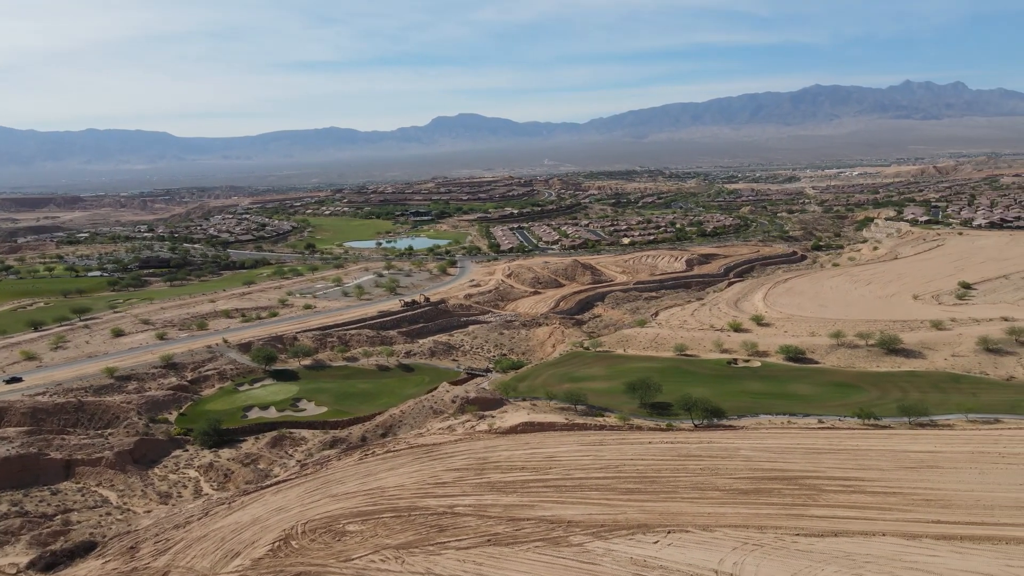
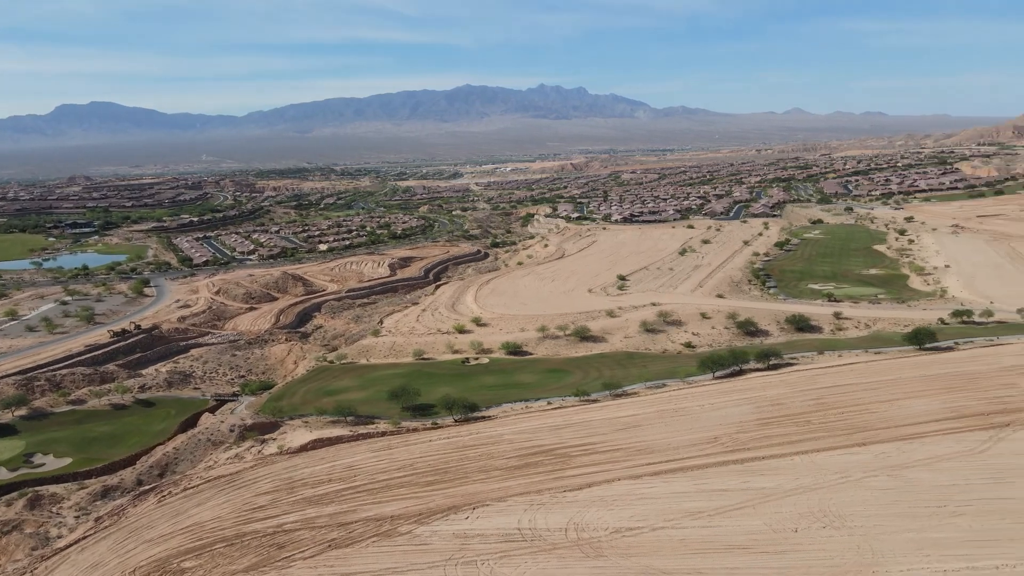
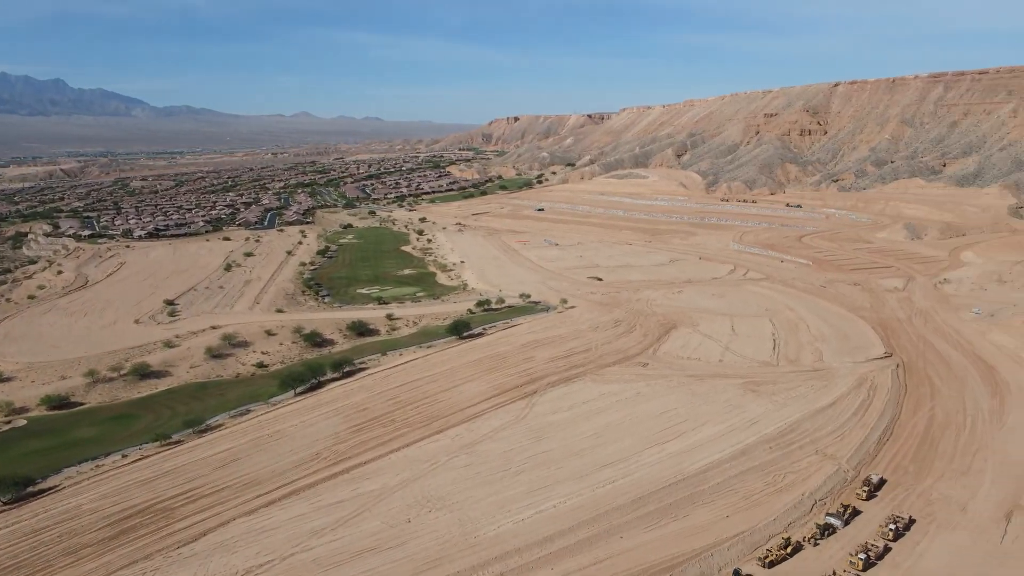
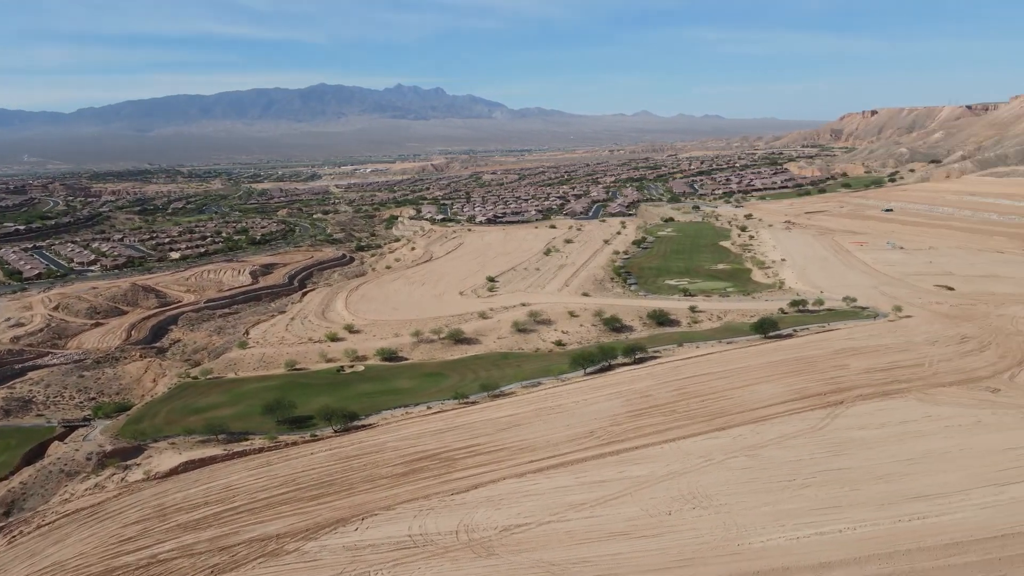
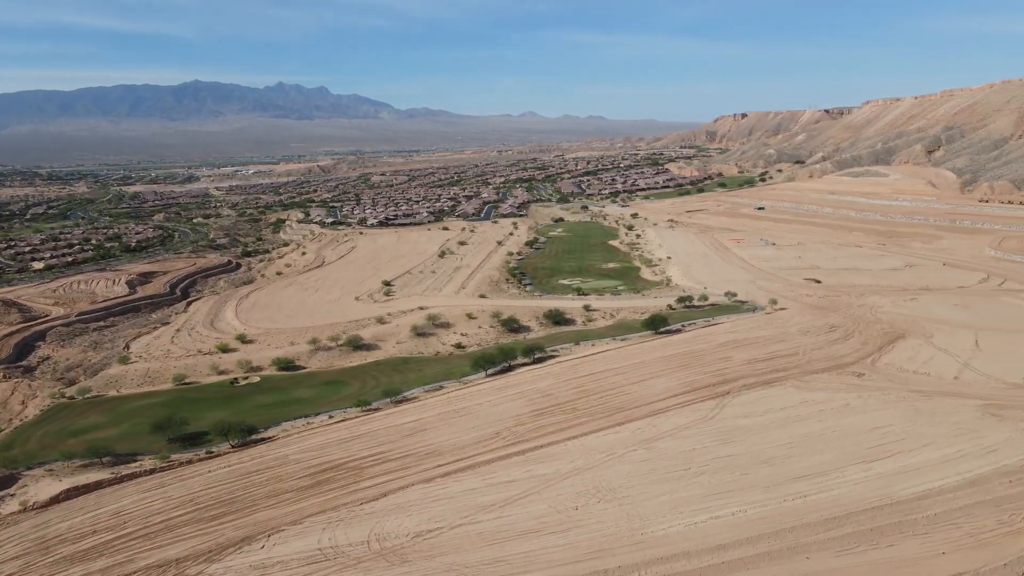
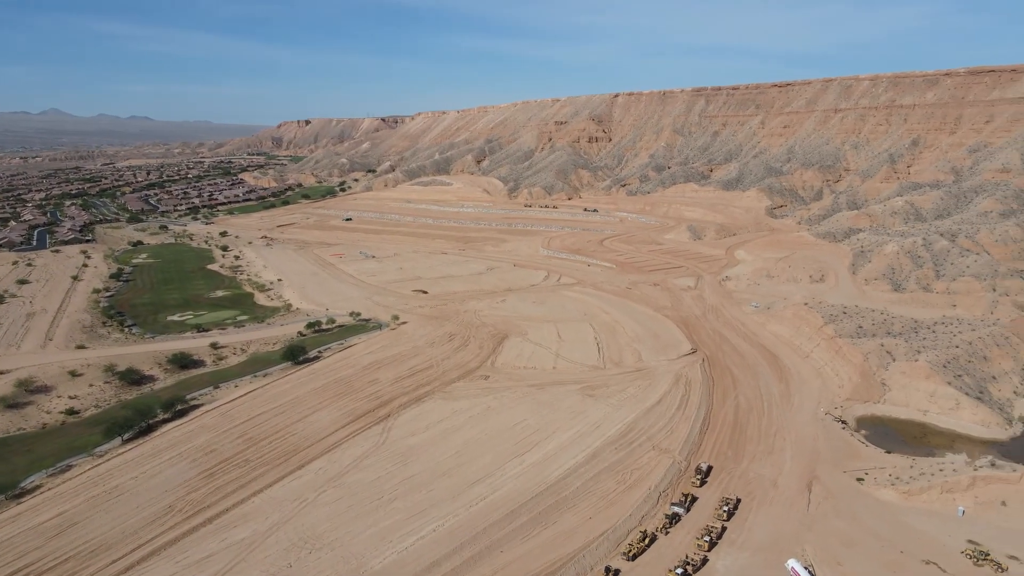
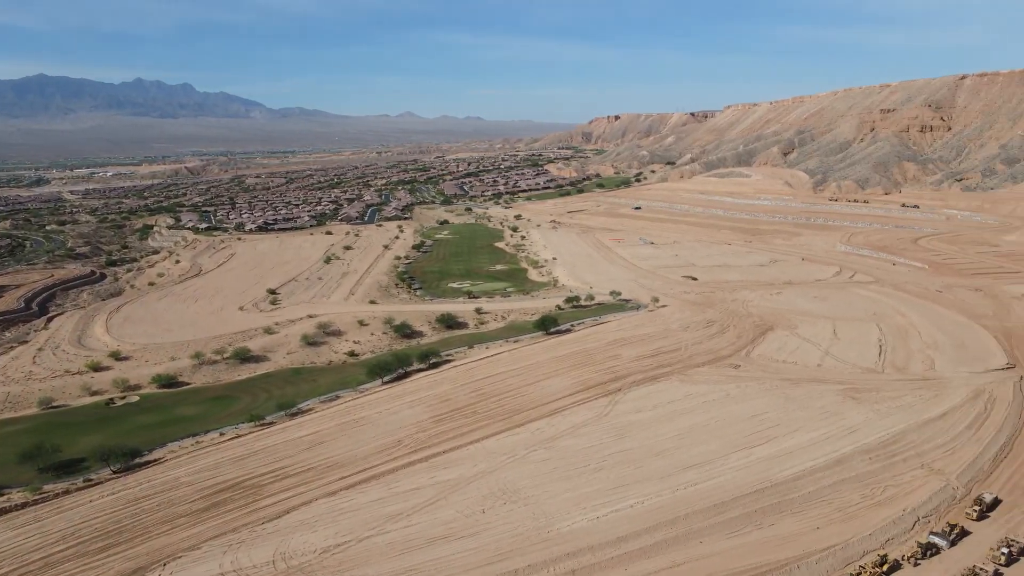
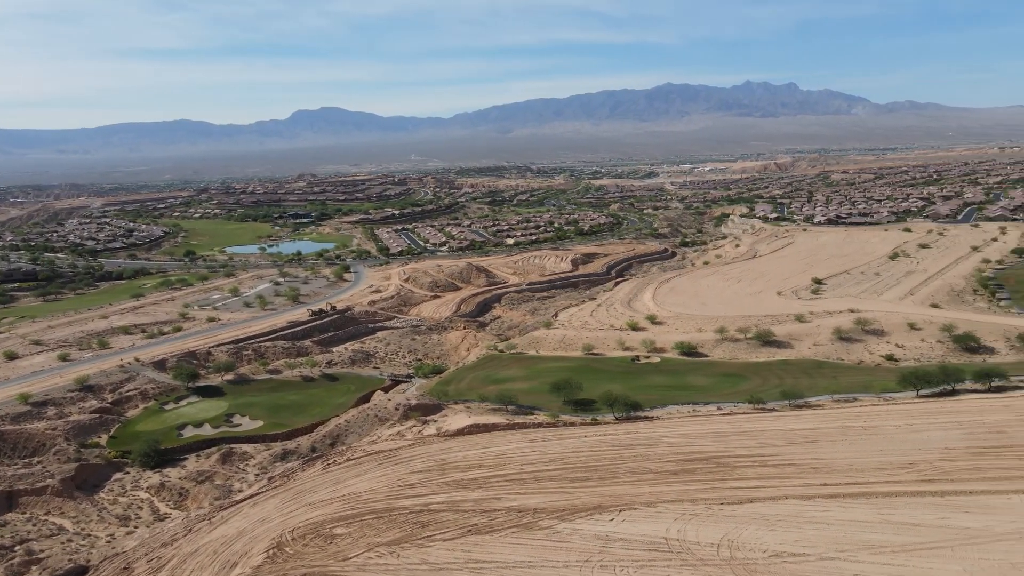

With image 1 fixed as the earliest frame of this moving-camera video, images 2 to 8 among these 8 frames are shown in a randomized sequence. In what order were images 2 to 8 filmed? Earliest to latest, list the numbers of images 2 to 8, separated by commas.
8, 2, 4, 5, 7, 3, 6
